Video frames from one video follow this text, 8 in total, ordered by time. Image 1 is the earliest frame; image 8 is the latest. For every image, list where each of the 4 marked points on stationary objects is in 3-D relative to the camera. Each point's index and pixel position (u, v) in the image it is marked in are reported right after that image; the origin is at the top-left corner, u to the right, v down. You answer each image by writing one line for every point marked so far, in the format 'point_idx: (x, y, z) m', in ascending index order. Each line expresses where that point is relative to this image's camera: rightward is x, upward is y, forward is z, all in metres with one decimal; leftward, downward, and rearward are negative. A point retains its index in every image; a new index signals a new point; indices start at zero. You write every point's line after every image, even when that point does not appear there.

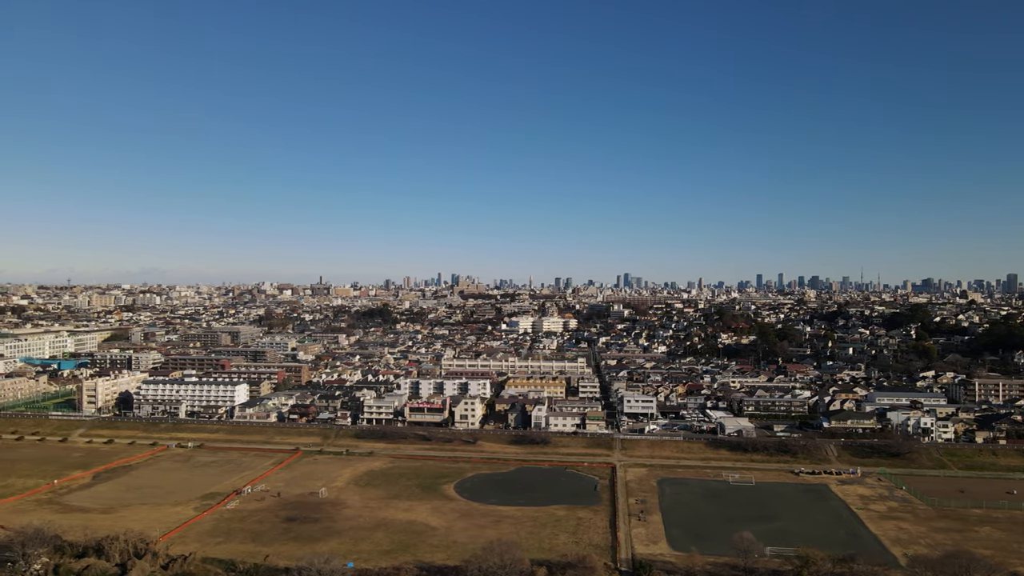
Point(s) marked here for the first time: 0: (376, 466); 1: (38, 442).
0: (-3.2, -4.3, +15.8) m
1: (-12.9, -4.2, +18.0) m
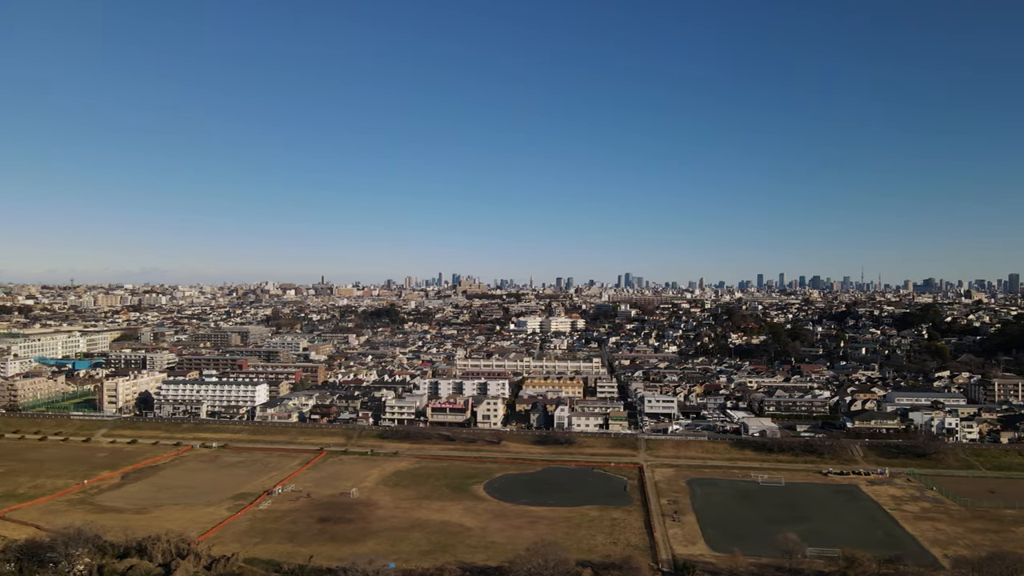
0: (-2.6, -4.3, +15.8) m
1: (-12.3, -4.2, +18.0) m
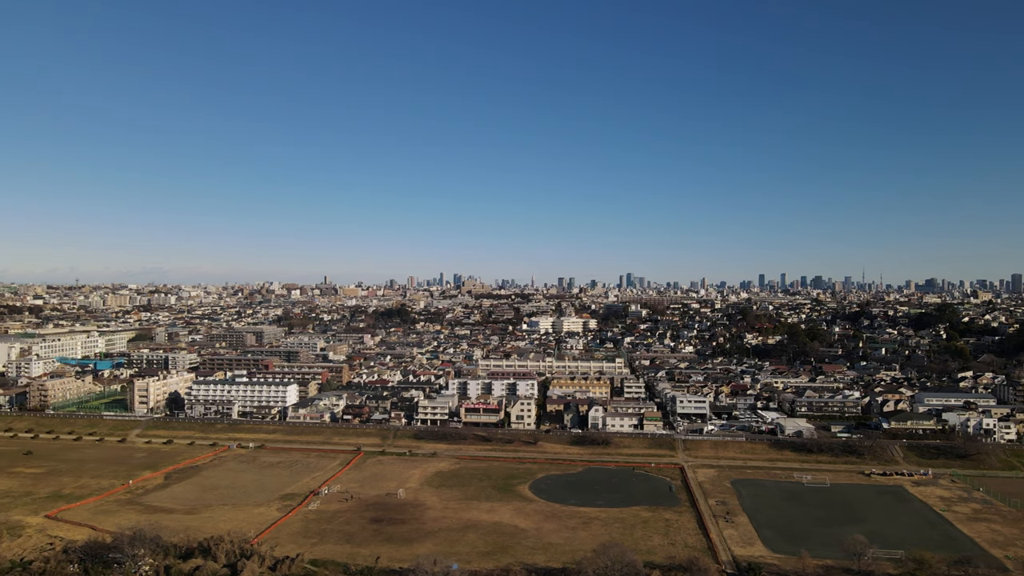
0: (-1.6, -4.3, +15.7) m
1: (-11.3, -4.2, +18.0) m
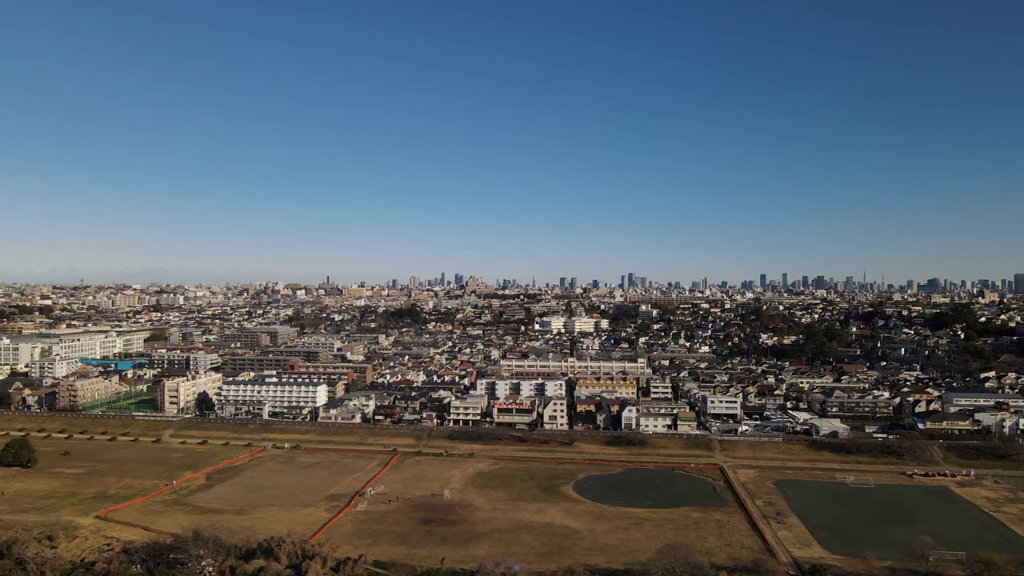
0: (-0.7, -4.3, +15.7) m
1: (-10.4, -4.2, +18.0) m
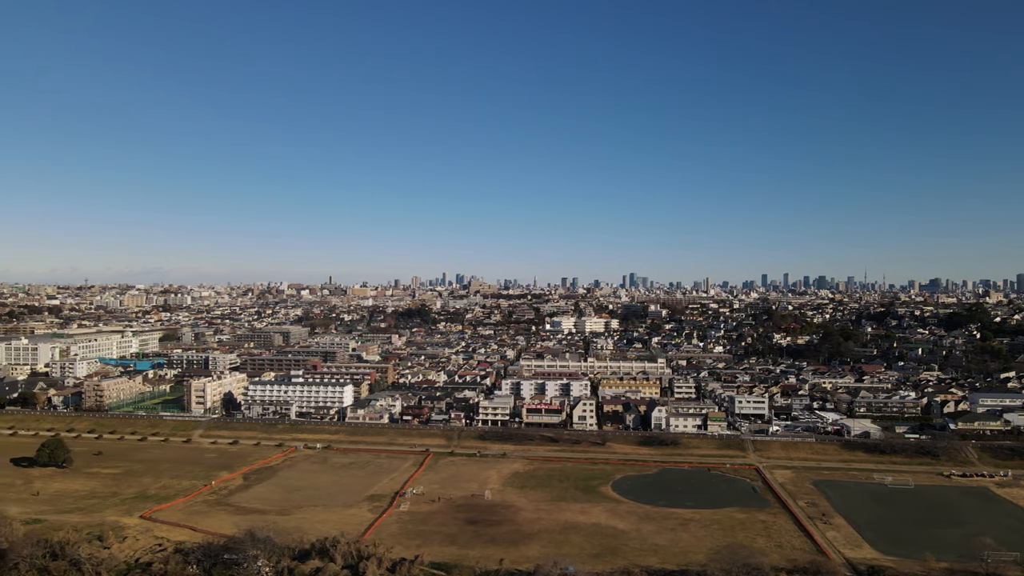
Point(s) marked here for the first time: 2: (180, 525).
0: (+0.2, -4.3, +15.7) m
1: (-9.5, -4.2, +18.0) m
2: (-5.9, -4.2, +11.6) m
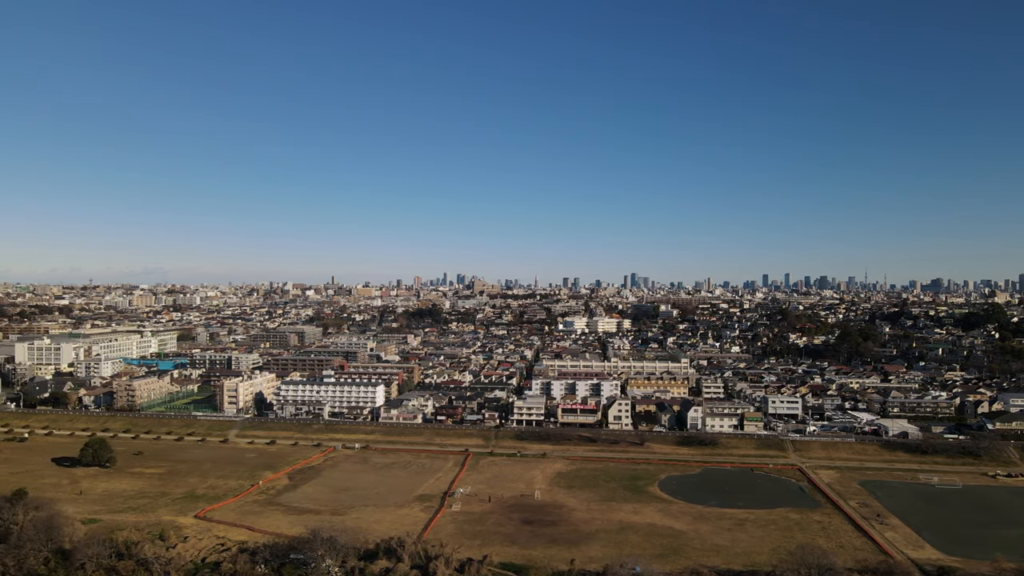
0: (+1.2, -4.3, +15.6) m
1: (-8.5, -4.2, +18.0) m
2: (-4.9, -4.2, +11.6) m
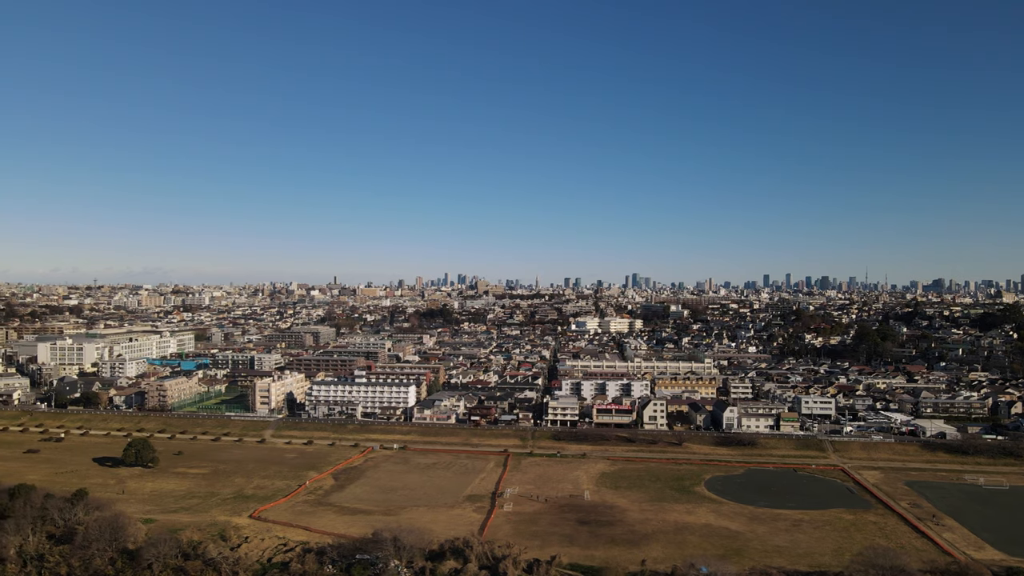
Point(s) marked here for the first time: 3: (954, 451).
0: (+2.2, -4.3, +15.6) m
1: (-7.5, -4.2, +17.9) m
2: (-3.9, -4.2, +11.6) m
3: (+11.2, -4.1, +16.7) m
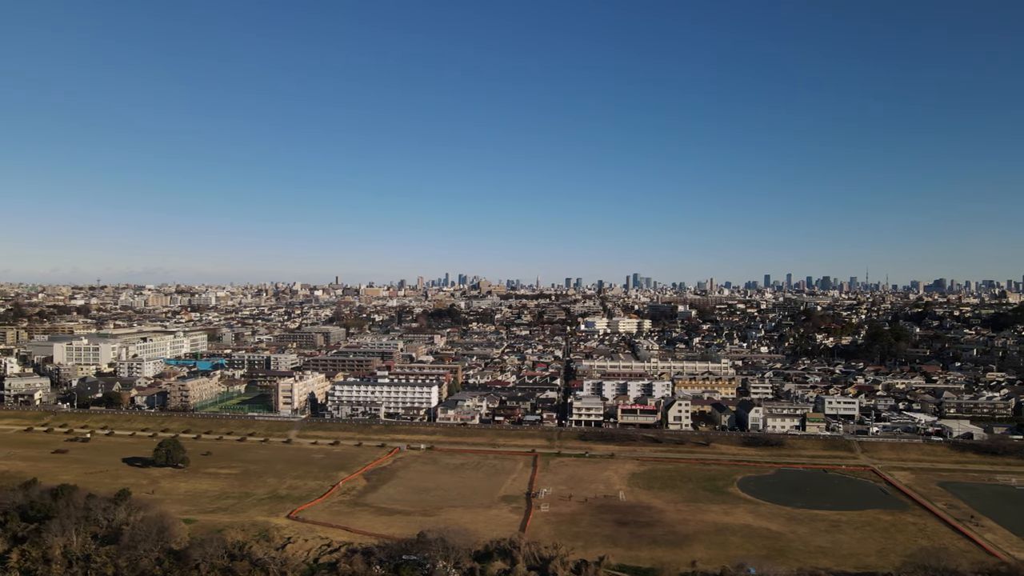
0: (+2.9, -4.3, +15.6) m
1: (-6.8, -4.2, +17.9) m
2: (-3.1, -4.2, +11.6) m
3: (+12.0, -4.1, +16.7) m
